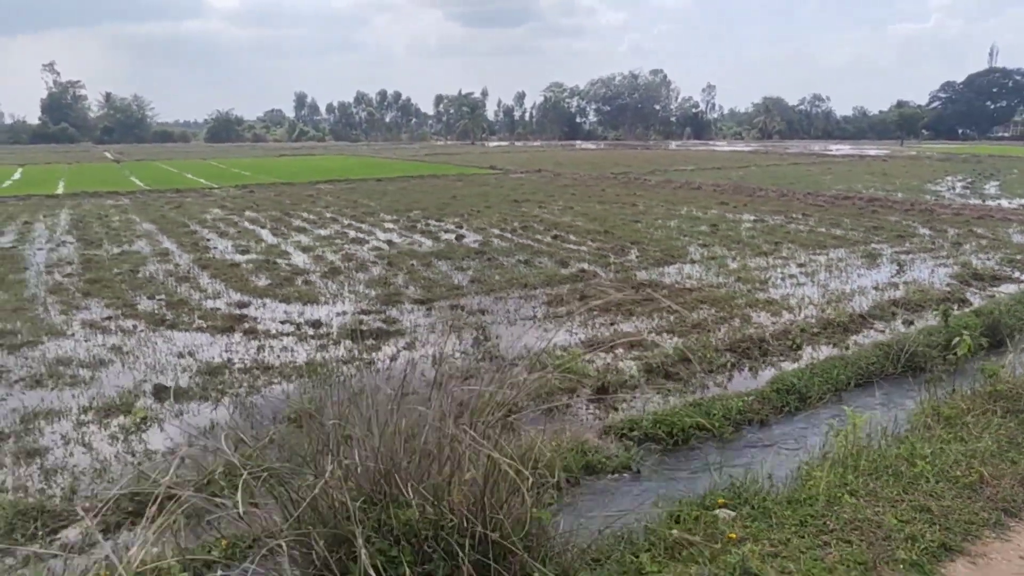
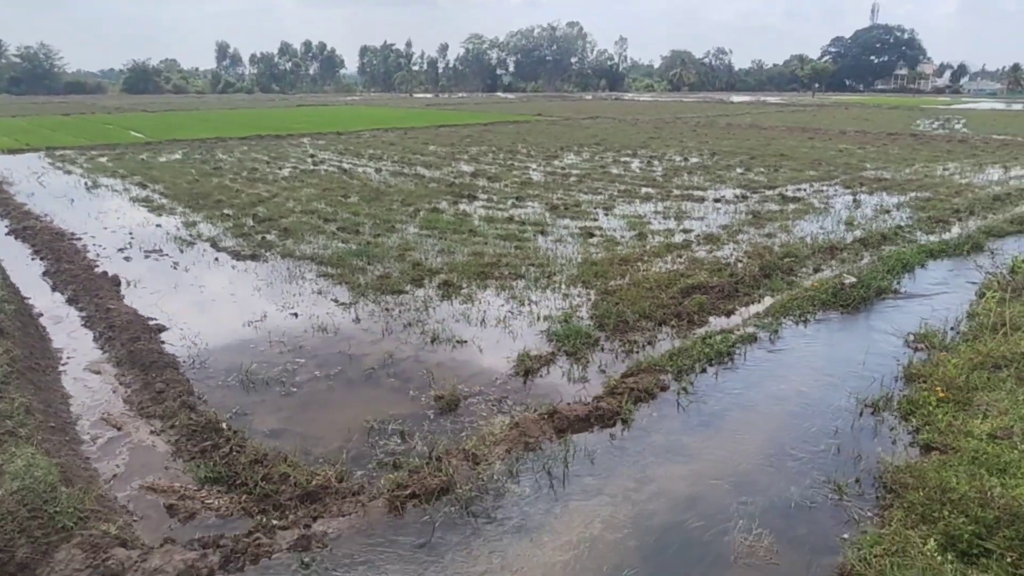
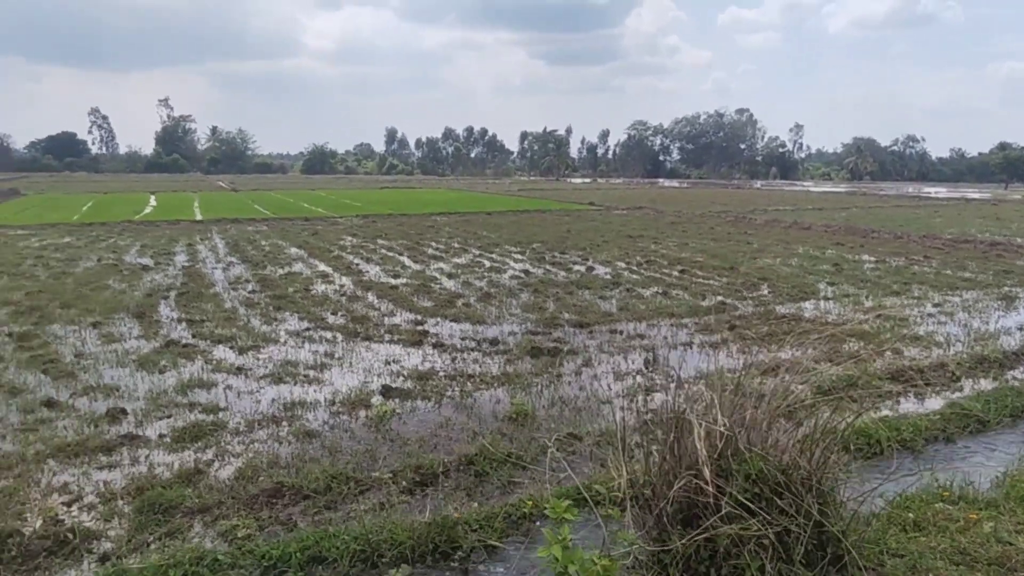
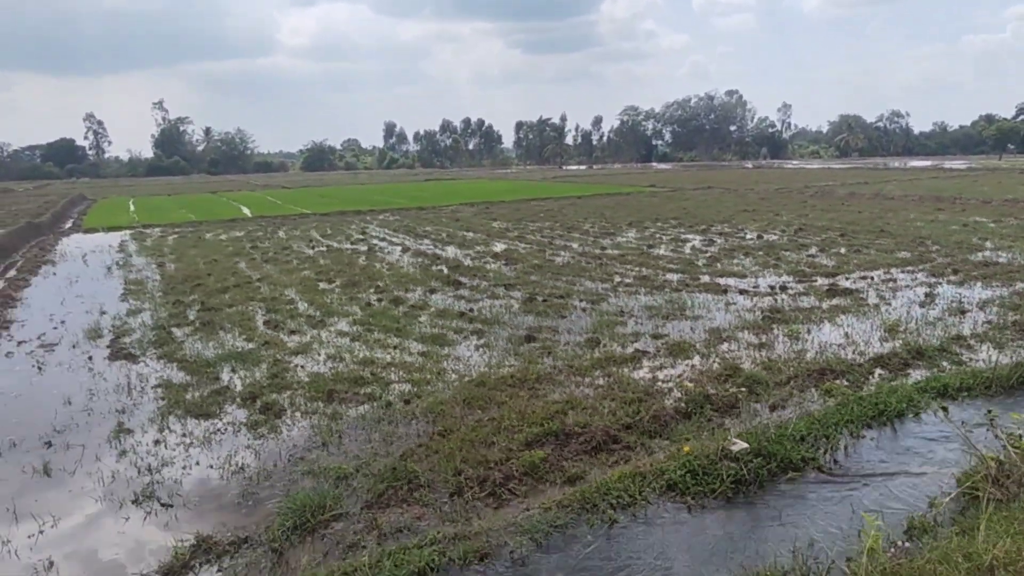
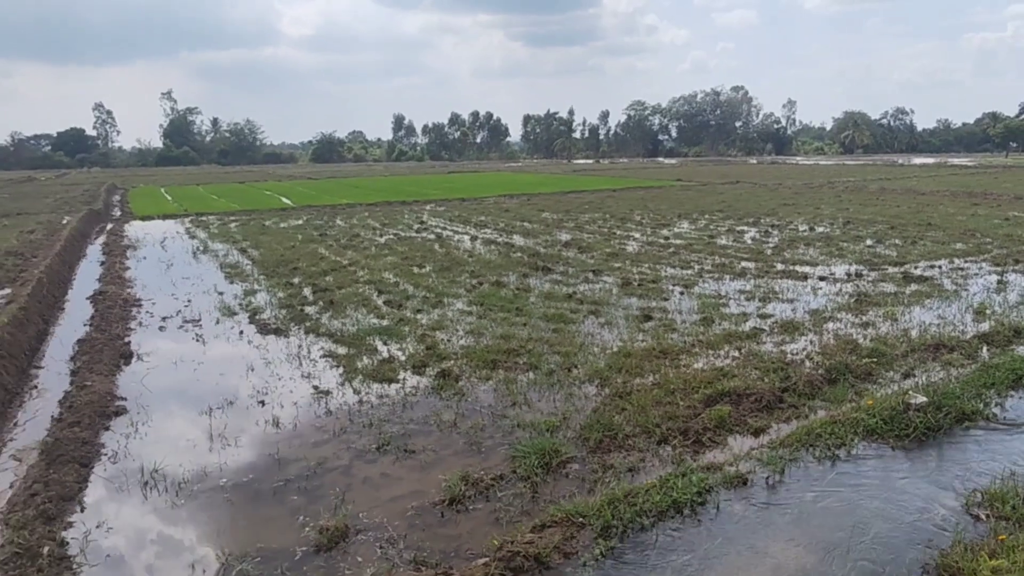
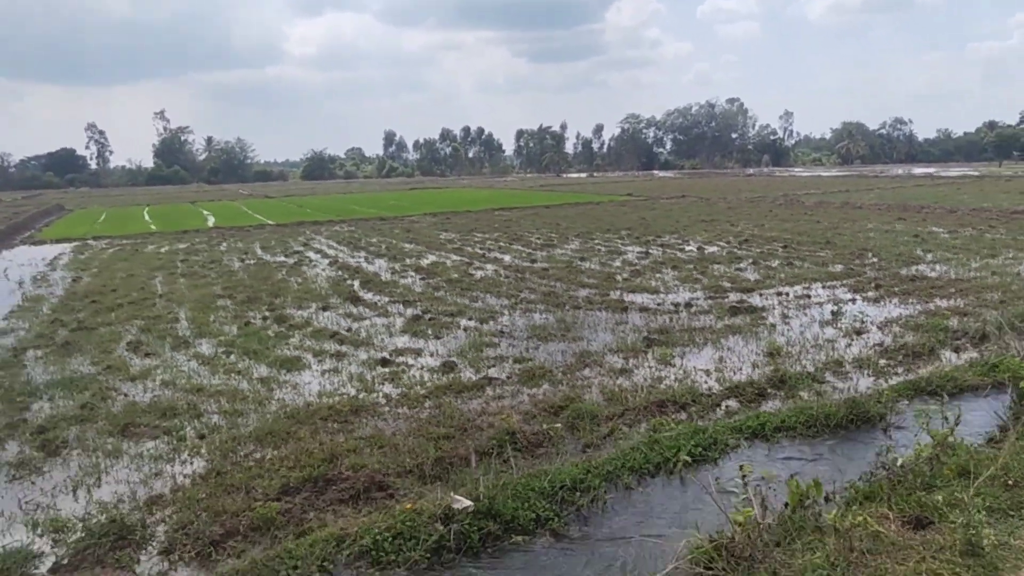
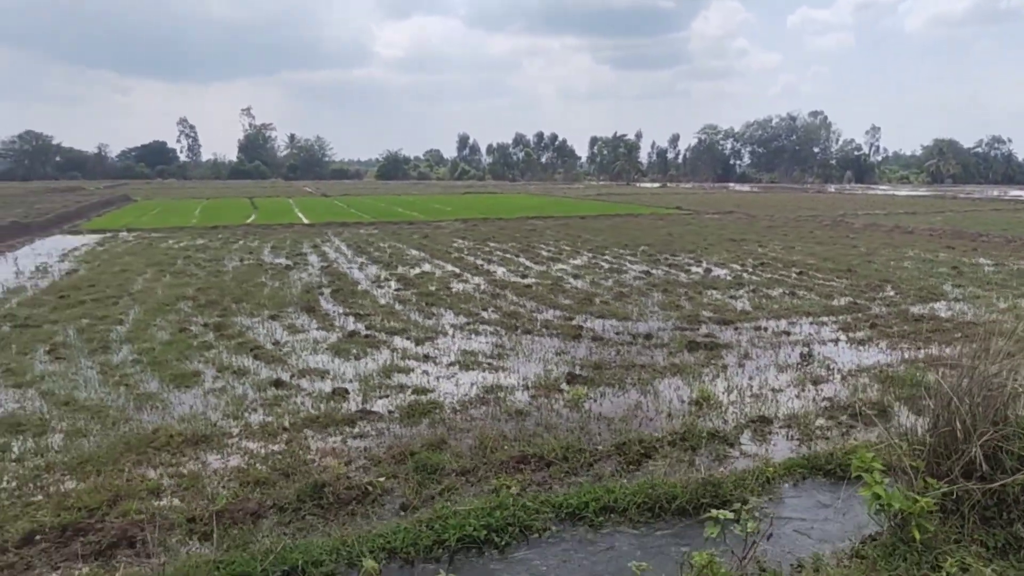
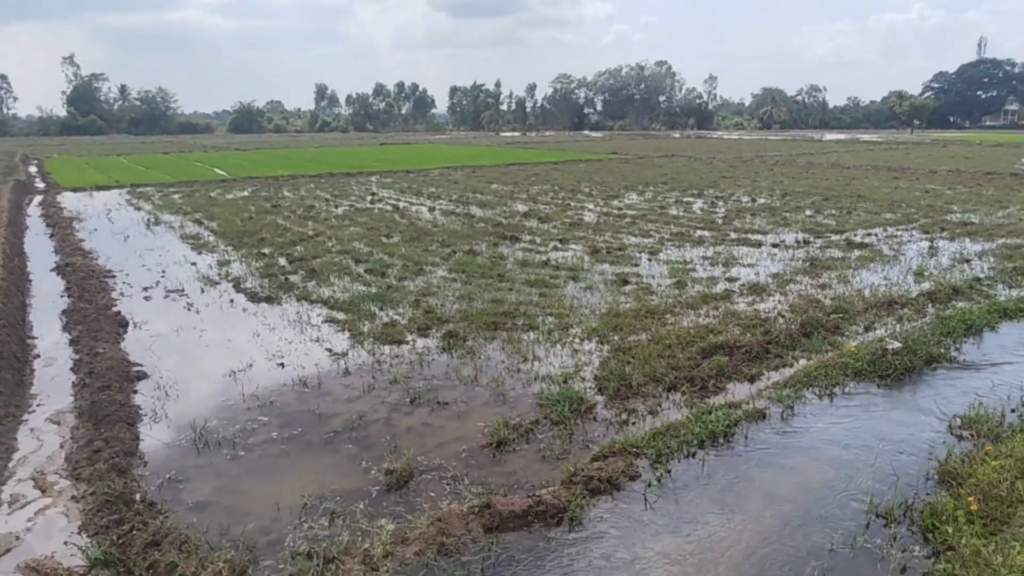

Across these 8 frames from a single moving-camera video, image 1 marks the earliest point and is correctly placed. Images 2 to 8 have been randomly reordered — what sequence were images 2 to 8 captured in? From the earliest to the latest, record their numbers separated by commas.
3, 7, 6, 4, 5, 8, 2
